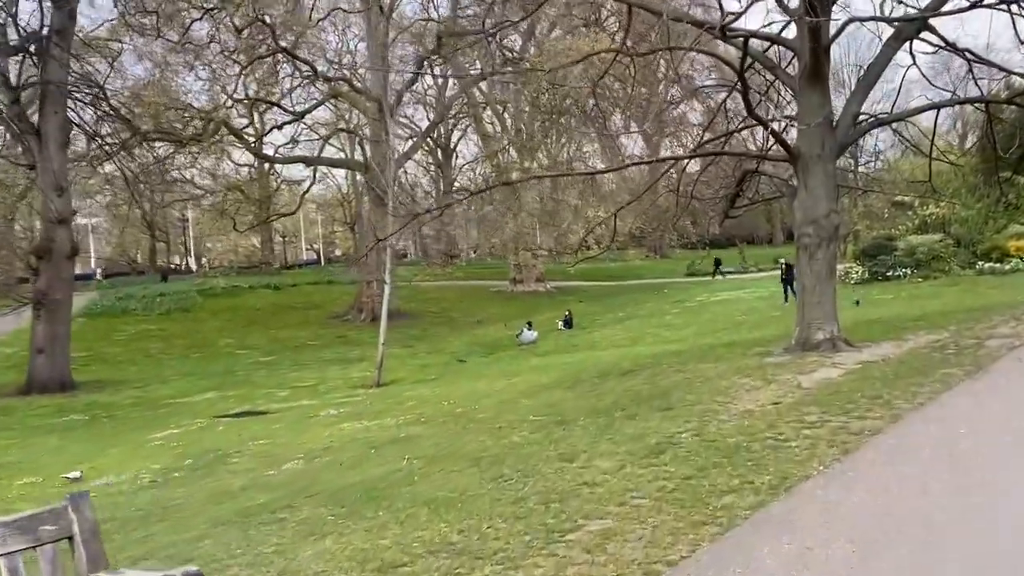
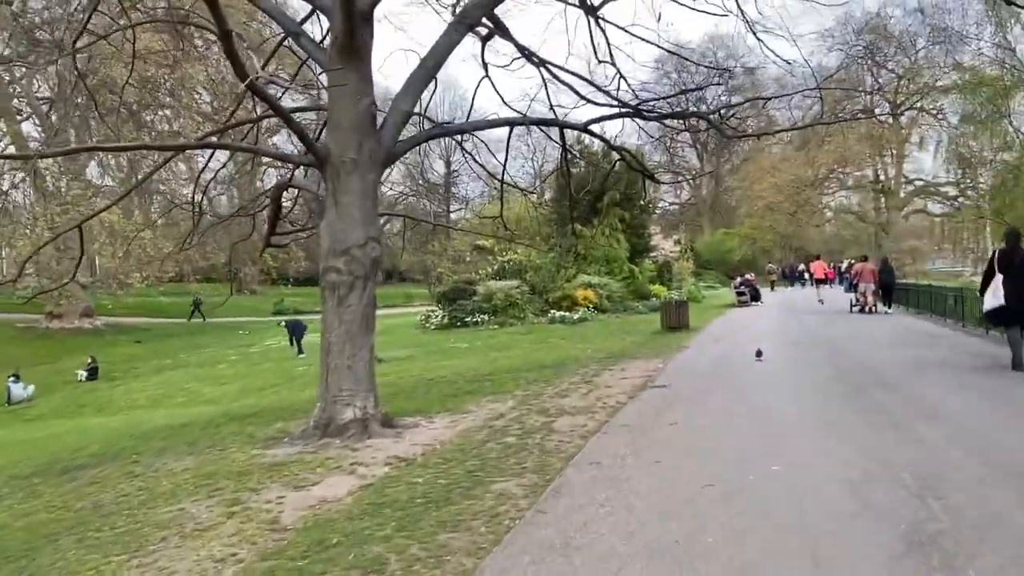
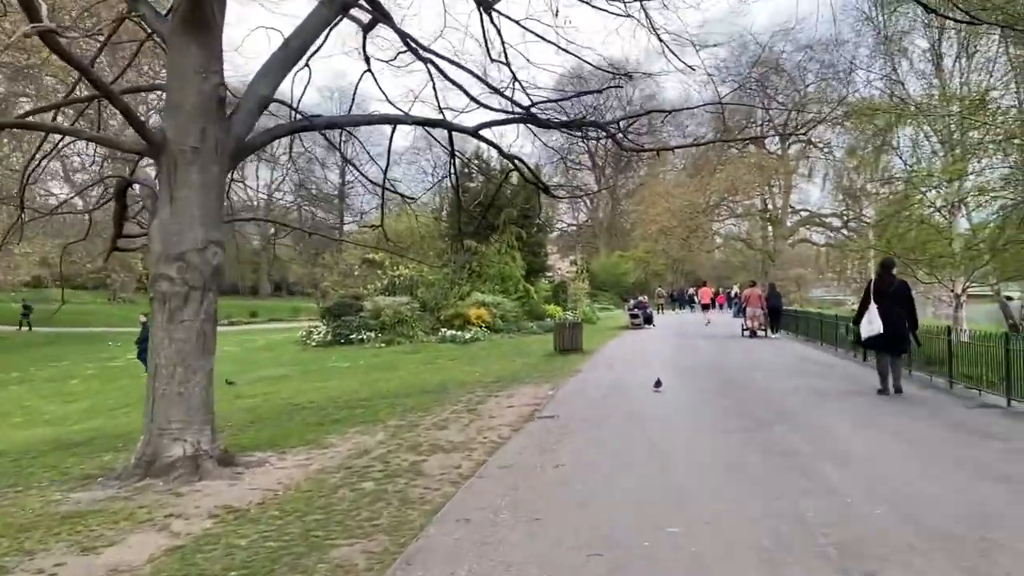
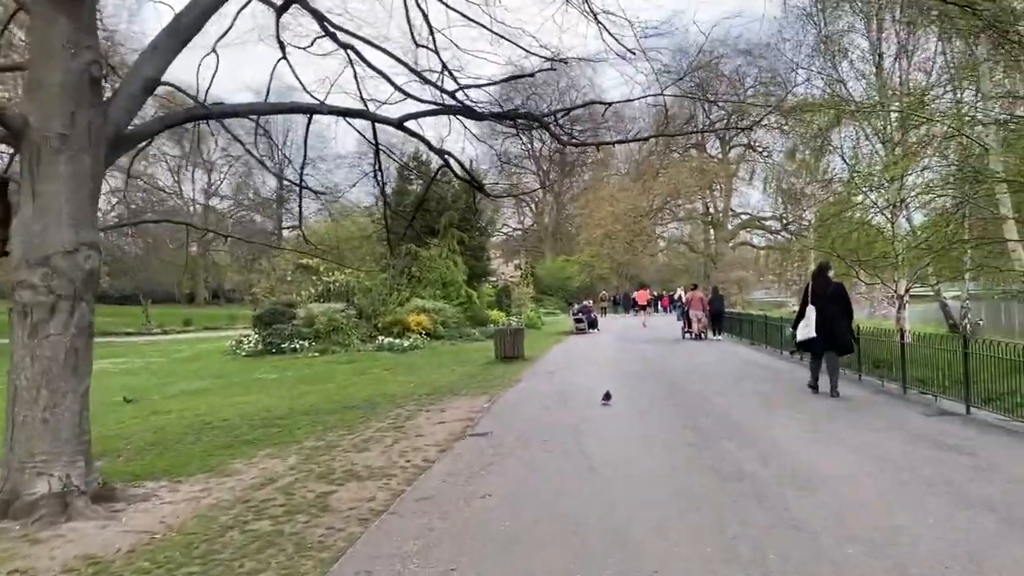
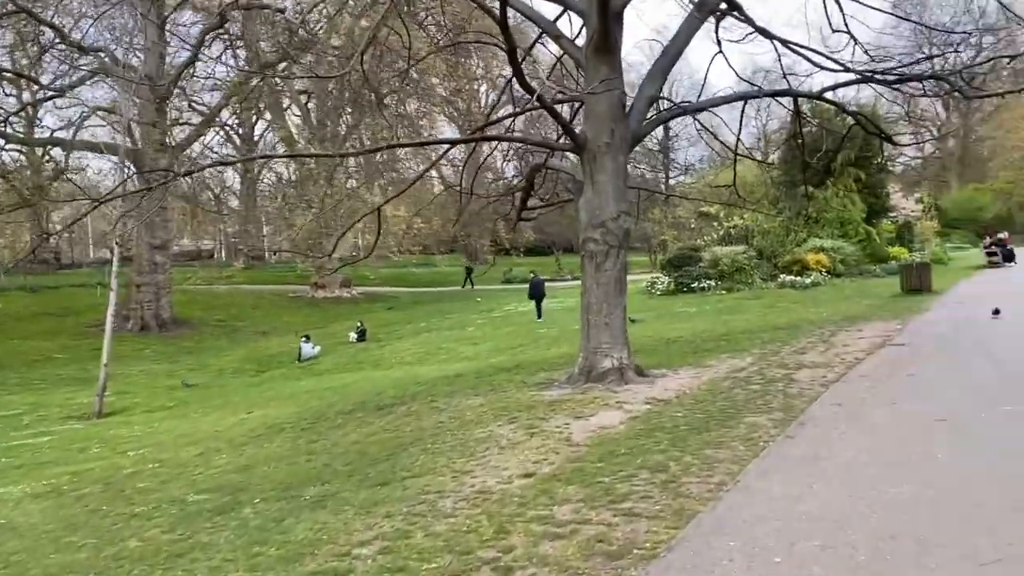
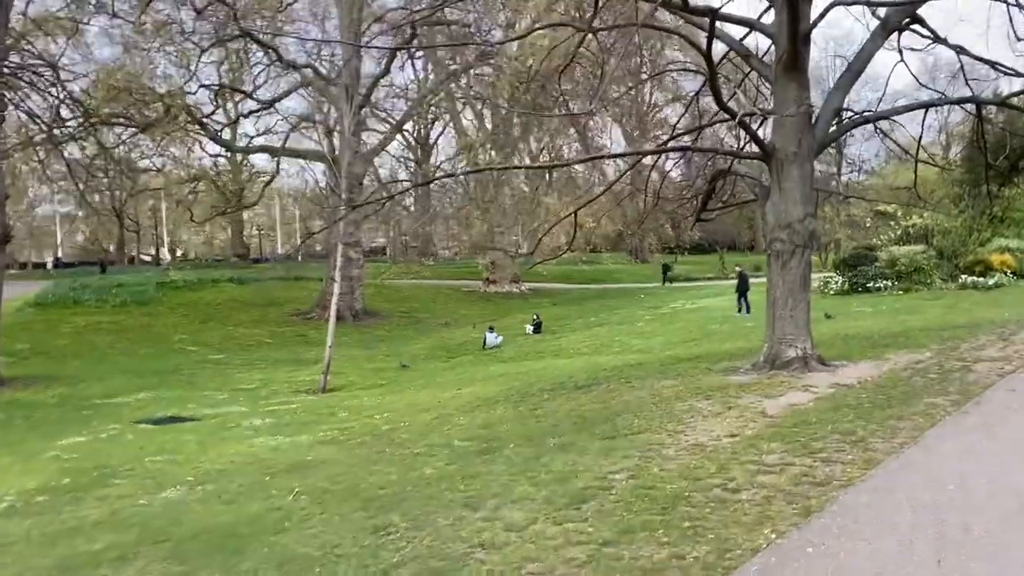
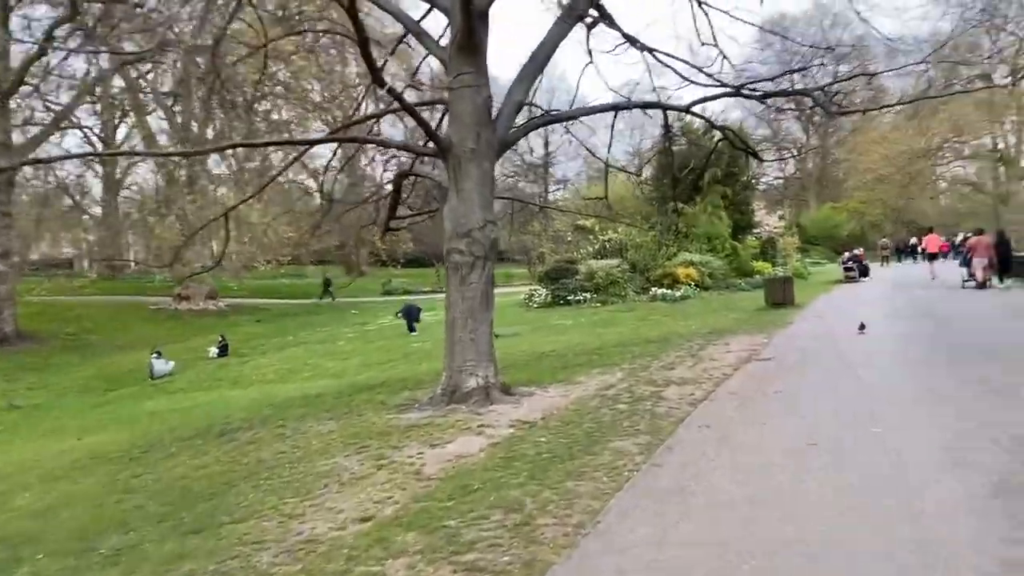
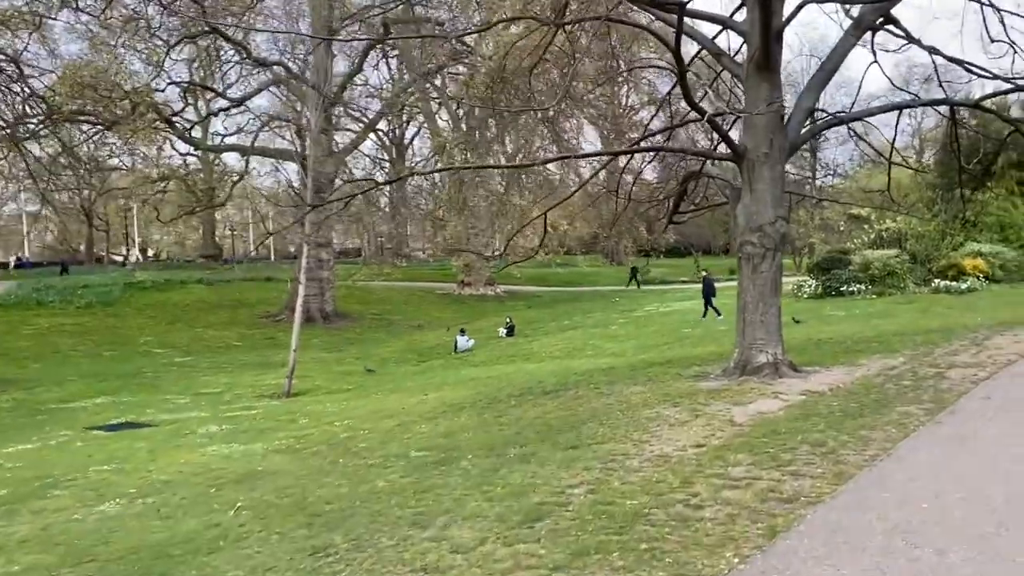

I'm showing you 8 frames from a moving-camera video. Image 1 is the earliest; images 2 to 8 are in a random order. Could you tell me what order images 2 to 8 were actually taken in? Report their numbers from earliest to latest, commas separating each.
6, 8, 5, 7, 2, 3, 4
